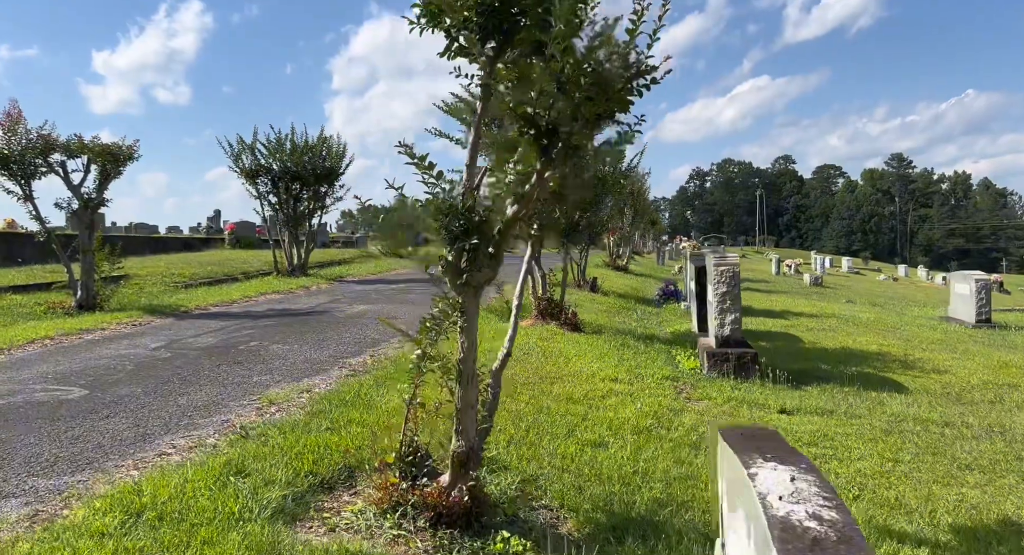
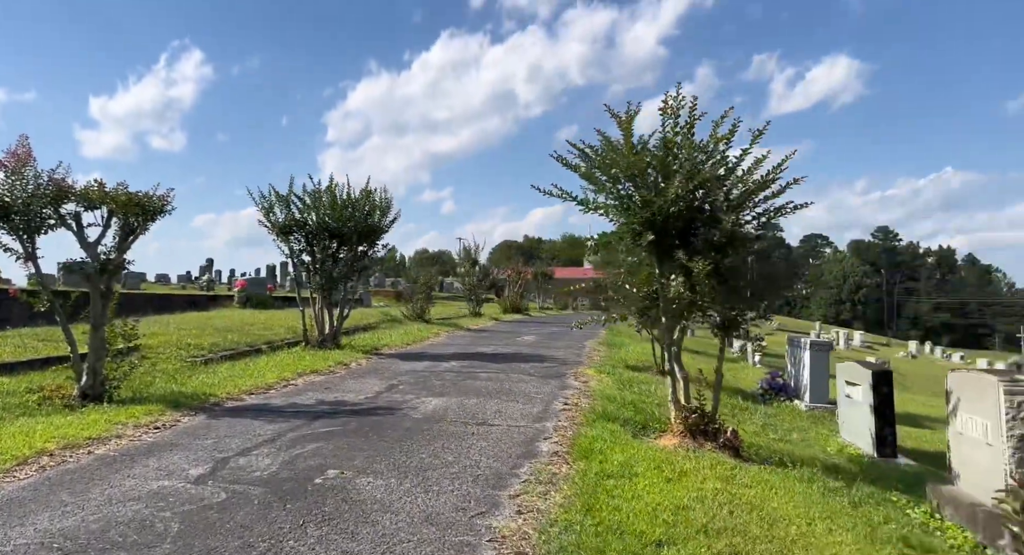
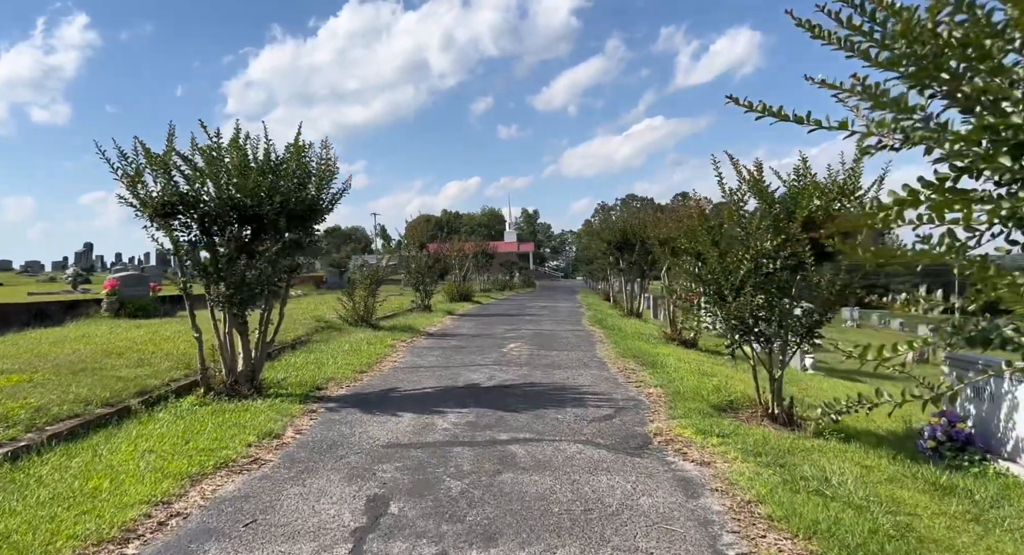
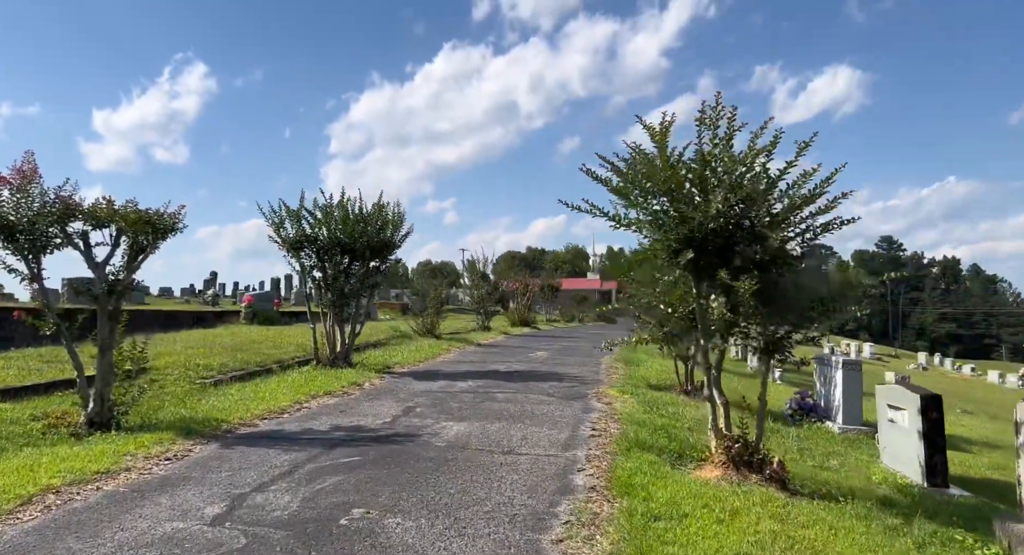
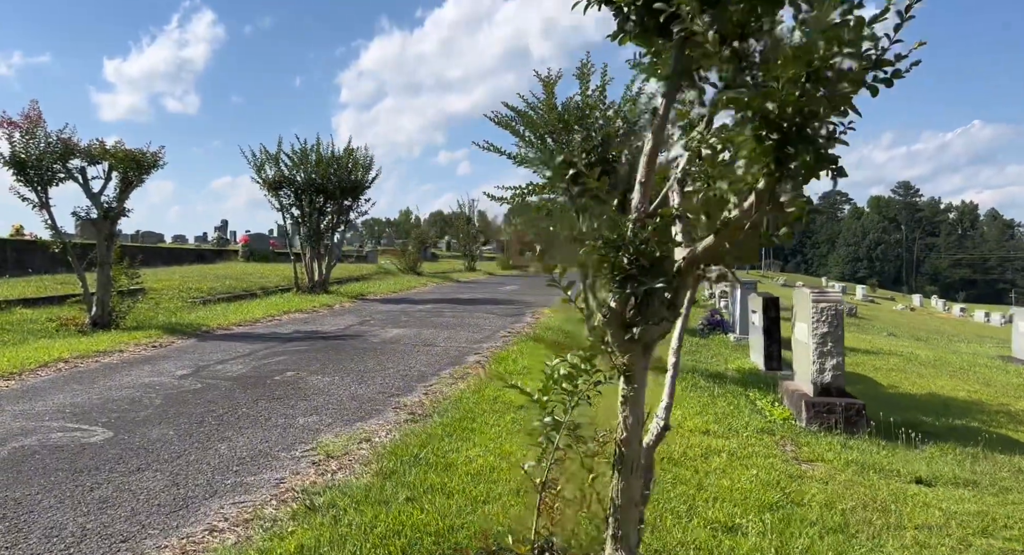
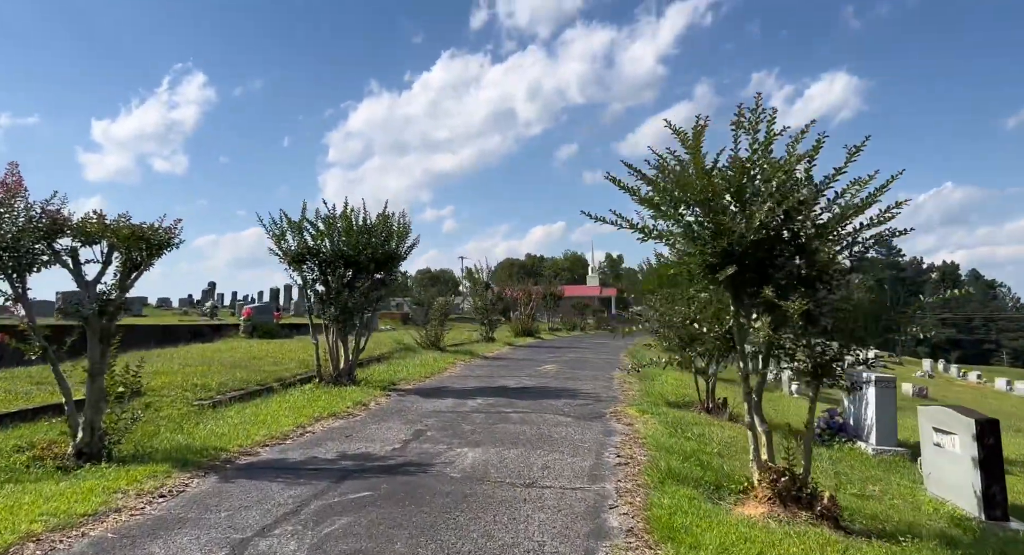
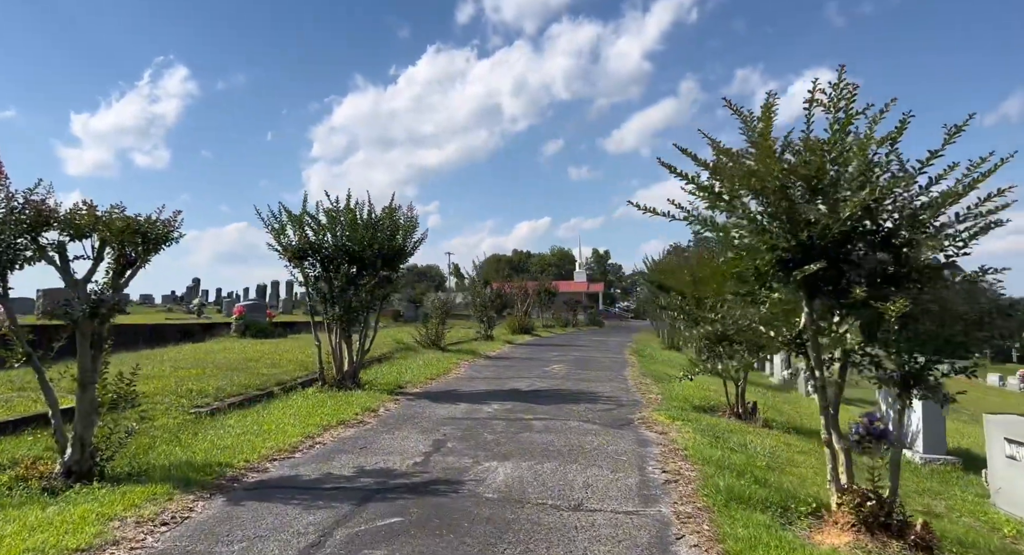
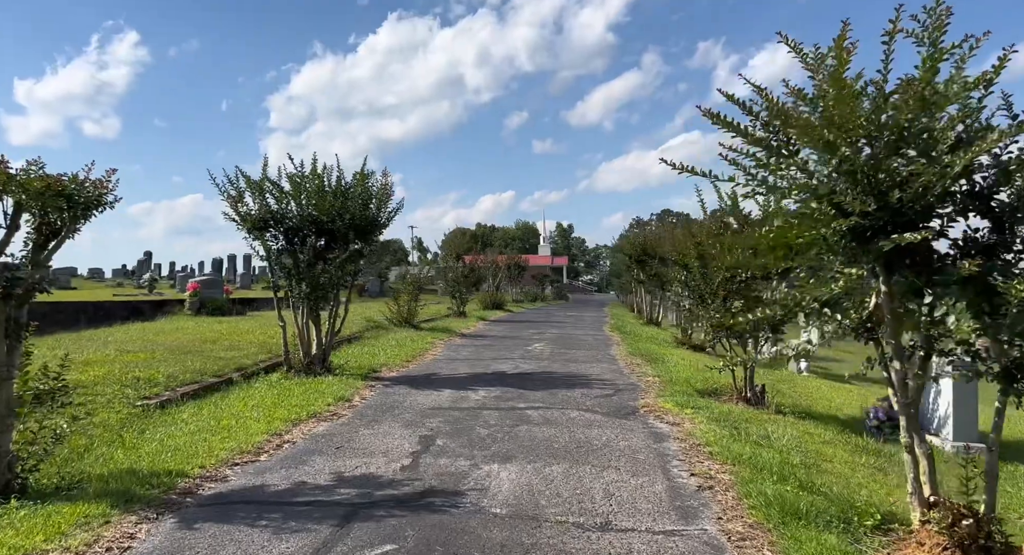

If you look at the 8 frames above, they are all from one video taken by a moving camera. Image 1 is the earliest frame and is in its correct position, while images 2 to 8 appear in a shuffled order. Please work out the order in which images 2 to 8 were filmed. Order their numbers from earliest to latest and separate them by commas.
5, 2, 4, 6, 7, 8, 3
